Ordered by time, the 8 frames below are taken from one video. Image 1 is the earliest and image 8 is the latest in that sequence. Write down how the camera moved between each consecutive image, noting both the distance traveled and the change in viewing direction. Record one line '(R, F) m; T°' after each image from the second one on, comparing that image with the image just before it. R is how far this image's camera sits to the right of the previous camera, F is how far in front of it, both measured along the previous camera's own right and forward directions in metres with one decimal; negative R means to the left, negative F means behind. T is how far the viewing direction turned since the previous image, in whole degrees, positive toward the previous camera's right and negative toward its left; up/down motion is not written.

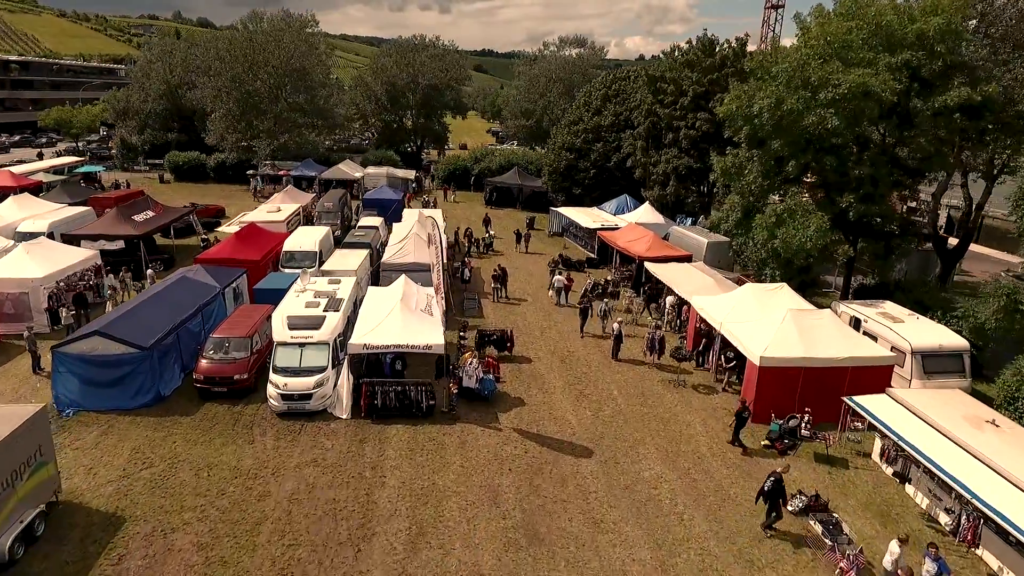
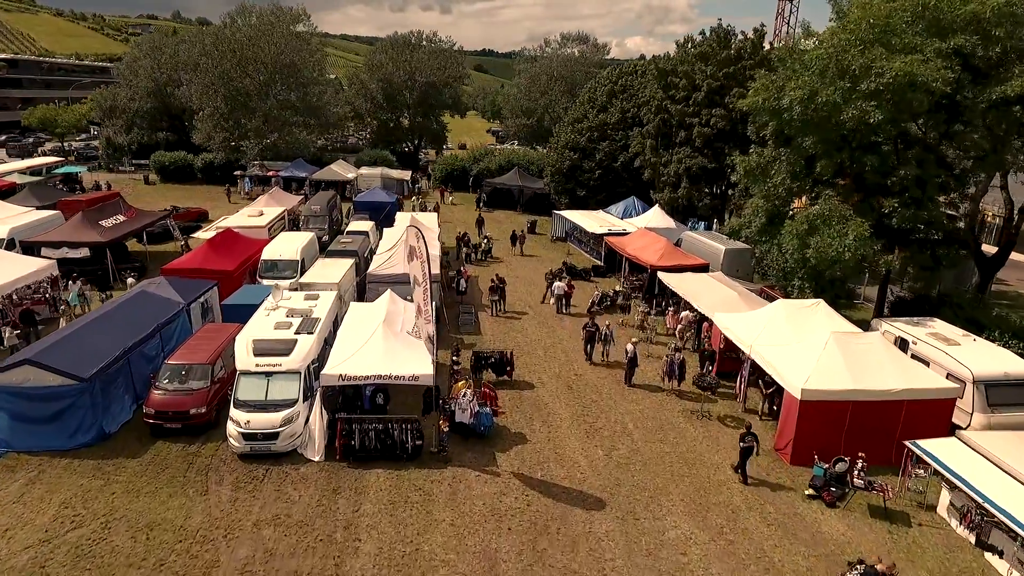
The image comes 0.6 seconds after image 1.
(0.0, +2.1) m; 0°
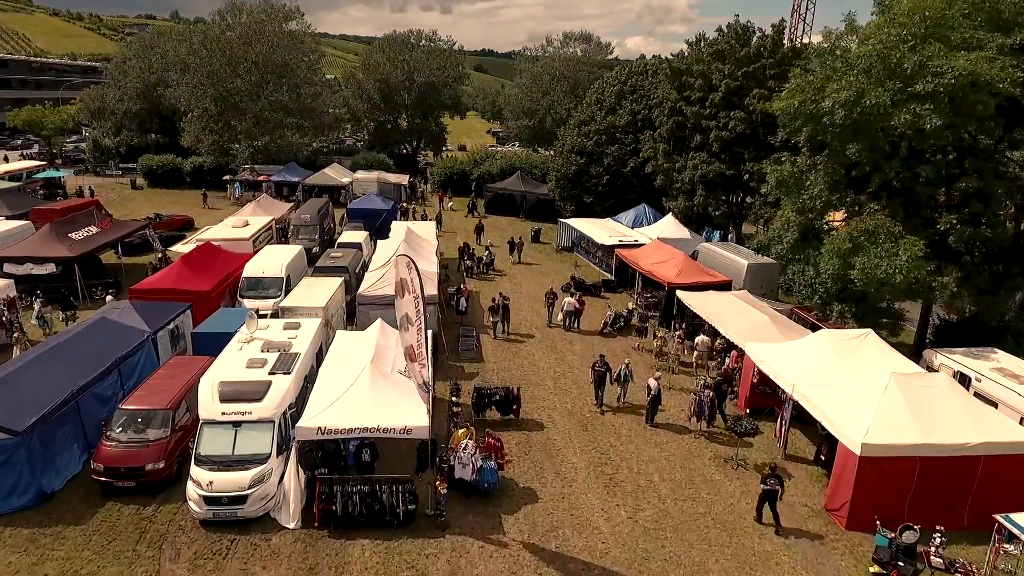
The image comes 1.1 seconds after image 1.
(-0.2, +1.9) m; 0°
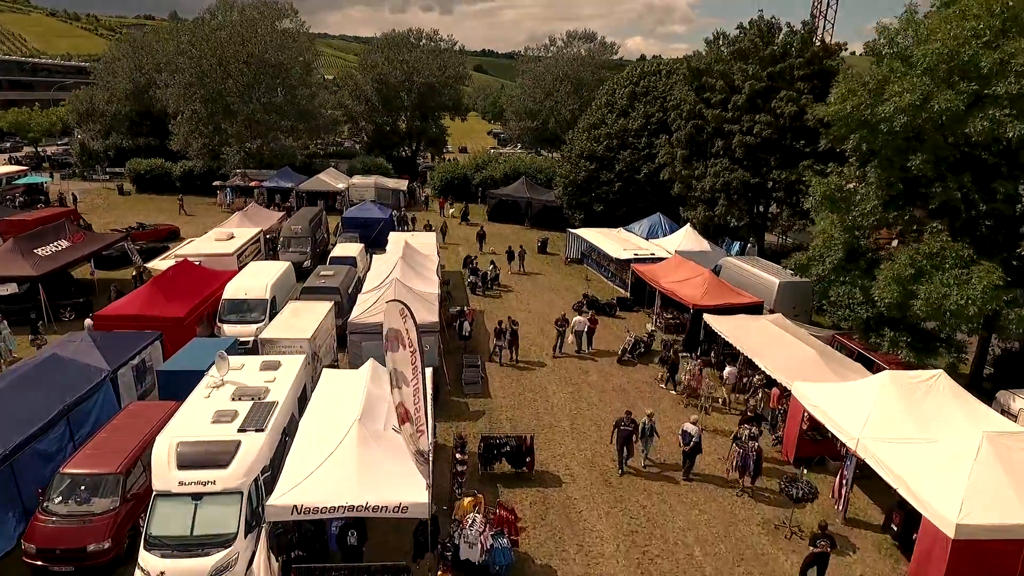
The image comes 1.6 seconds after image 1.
(-0.3, +2.0) m; 0°
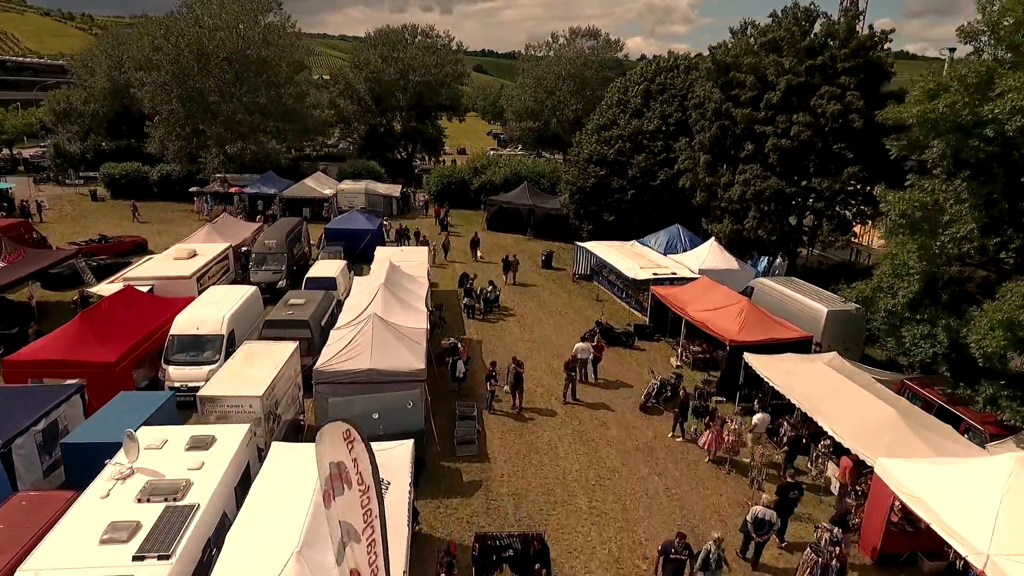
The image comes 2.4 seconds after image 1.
(-0.1, +3.0) m; 0°
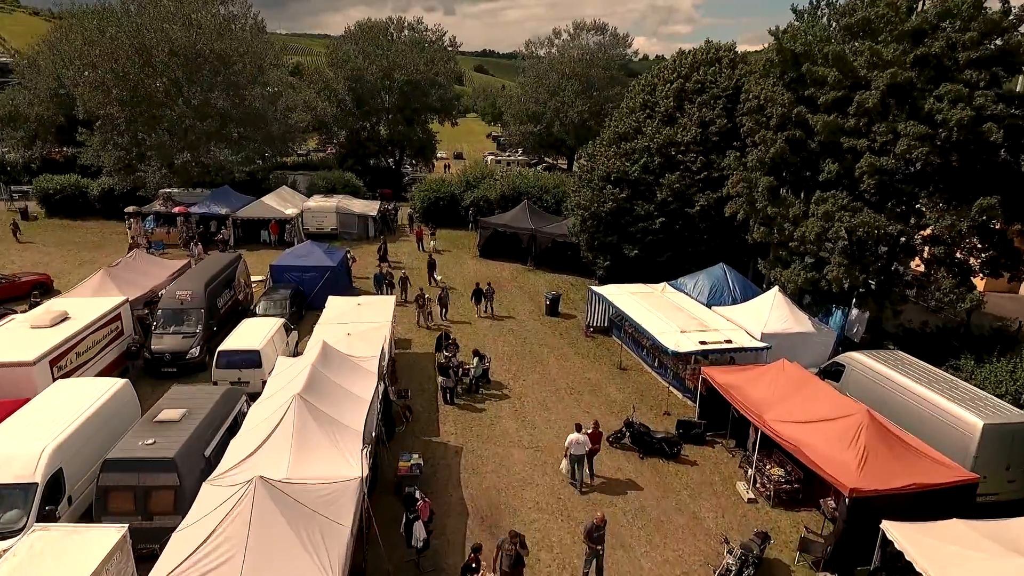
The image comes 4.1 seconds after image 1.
(+0.2, +6.0) m; 0°
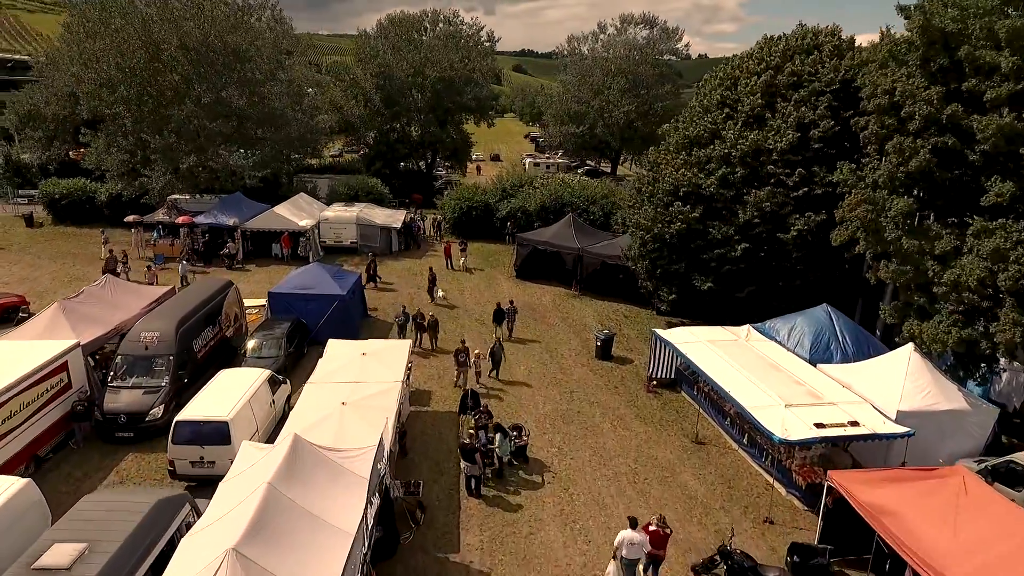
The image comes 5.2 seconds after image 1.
(-0.3, +3.9) m; -3°
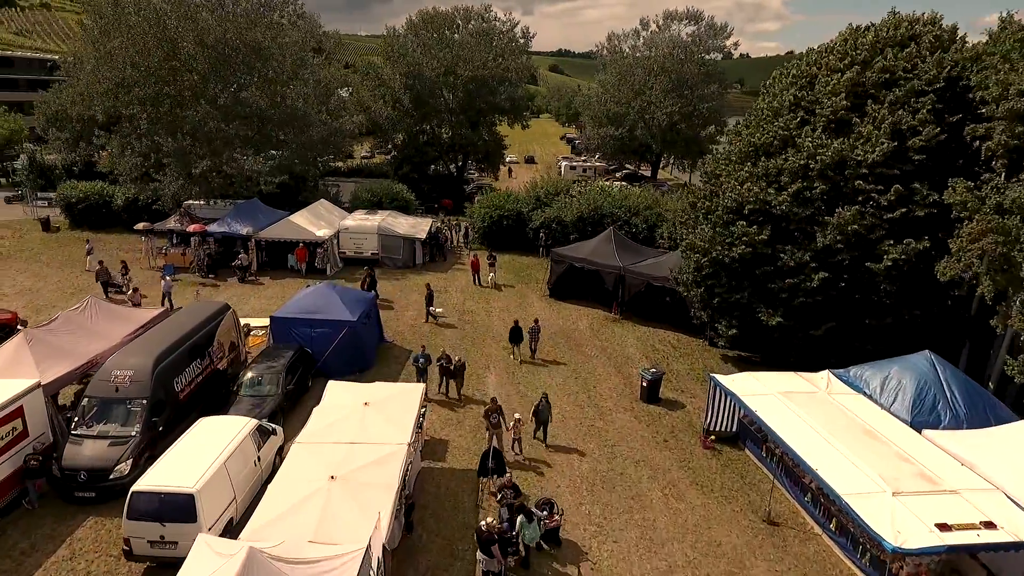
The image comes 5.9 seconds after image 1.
(0.0, +2.4) m; -3°
